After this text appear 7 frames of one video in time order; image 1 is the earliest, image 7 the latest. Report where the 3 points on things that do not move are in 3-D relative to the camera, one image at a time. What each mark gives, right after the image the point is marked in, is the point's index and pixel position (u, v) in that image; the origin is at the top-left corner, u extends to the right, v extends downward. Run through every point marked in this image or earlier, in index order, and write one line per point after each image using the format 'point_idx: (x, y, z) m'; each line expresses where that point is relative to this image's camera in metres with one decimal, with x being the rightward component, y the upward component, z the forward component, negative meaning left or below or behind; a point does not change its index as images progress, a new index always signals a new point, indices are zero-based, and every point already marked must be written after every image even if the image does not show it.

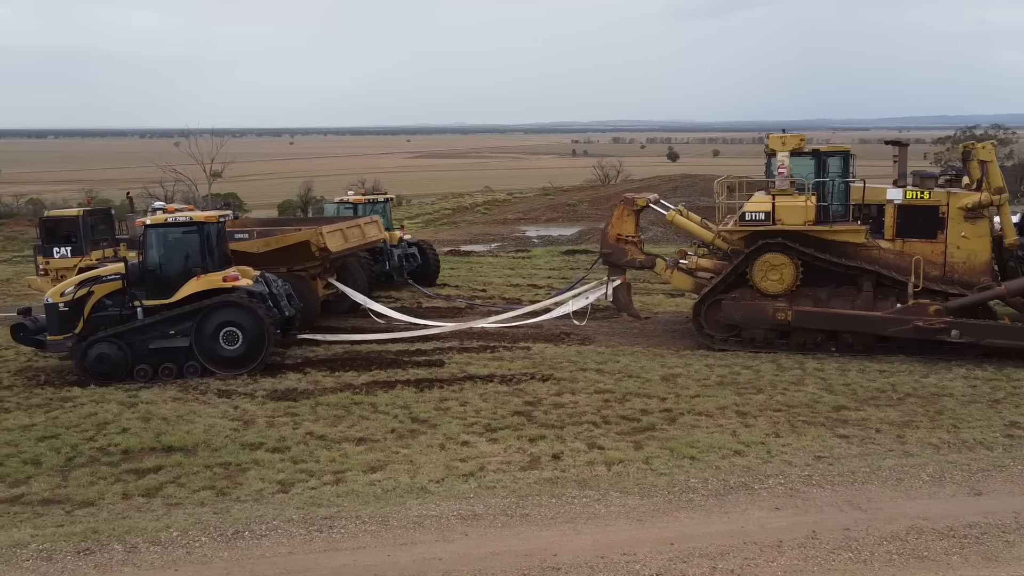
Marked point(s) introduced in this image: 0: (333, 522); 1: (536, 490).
0: (-1.1, -1.5, +5.2) m
1: (+0.2, -1.4, +5.6) m
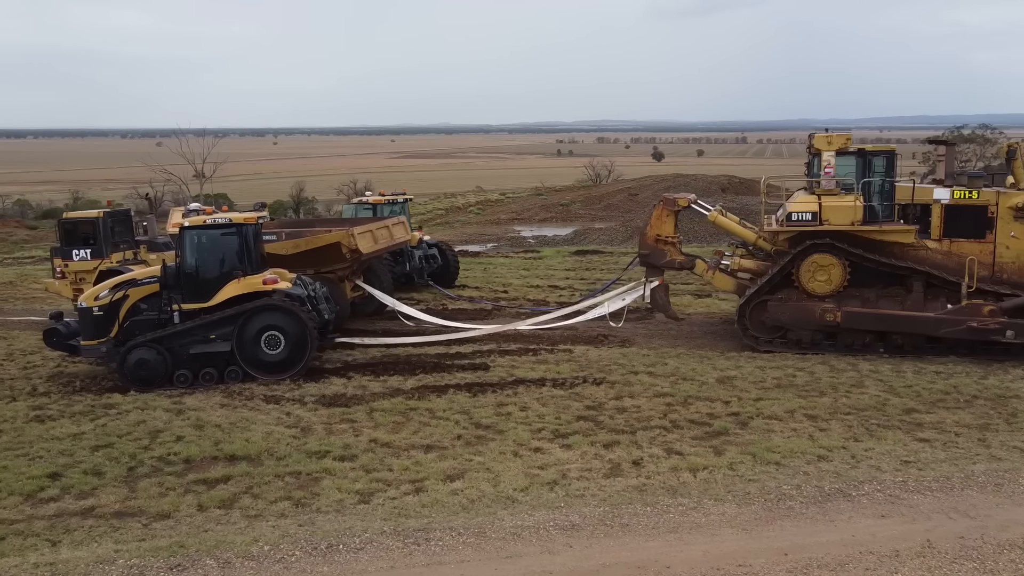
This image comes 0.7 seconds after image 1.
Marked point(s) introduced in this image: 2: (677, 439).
0: (-0.5, -1.5, +5.0) m
1: (+0.8, -1.4, +5.5) m
2: (+1.3, -1.2, +6.6) m
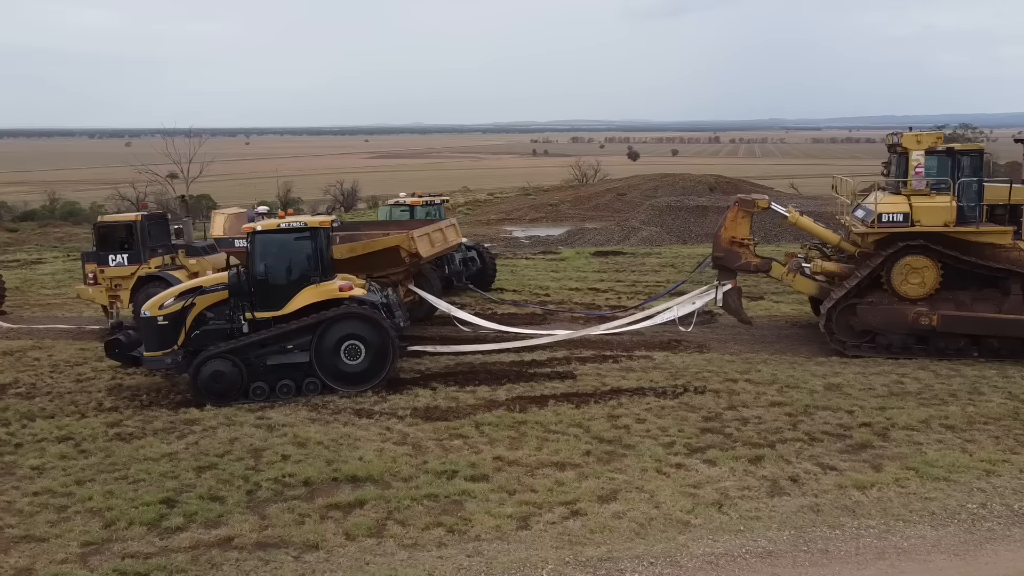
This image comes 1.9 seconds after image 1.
0: (+0.6, -1.6, +4.6) m
1: (+1.8, -1.5, +5.2) m
2: (+2.4, -1.3, +6.3) m
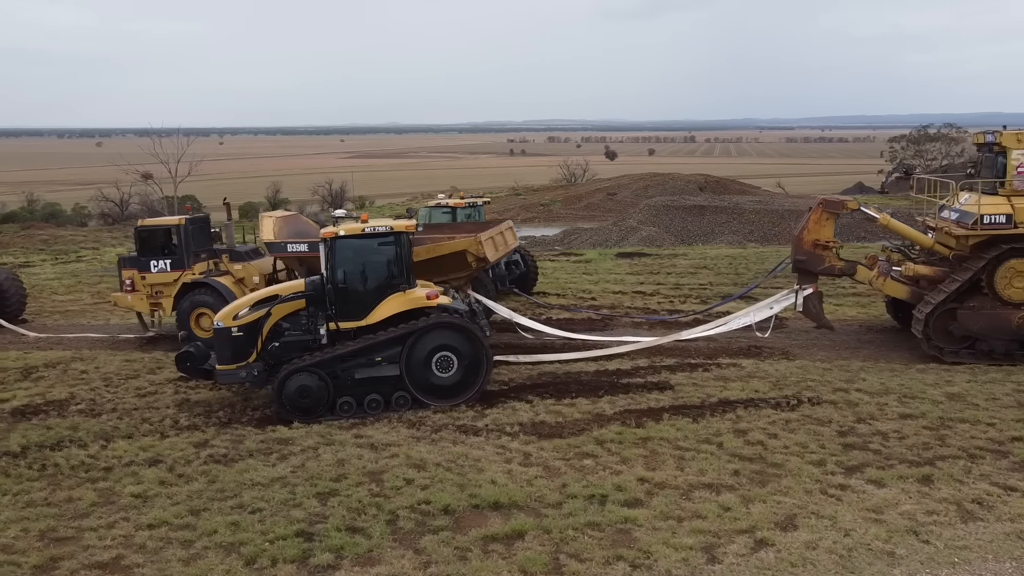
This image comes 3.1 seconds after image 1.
0: (+1.7, -1.6, +4.2) m
1: (+3.0, -1.5, +4.8) m
2: (+3.5, -1.3, +5.9) m
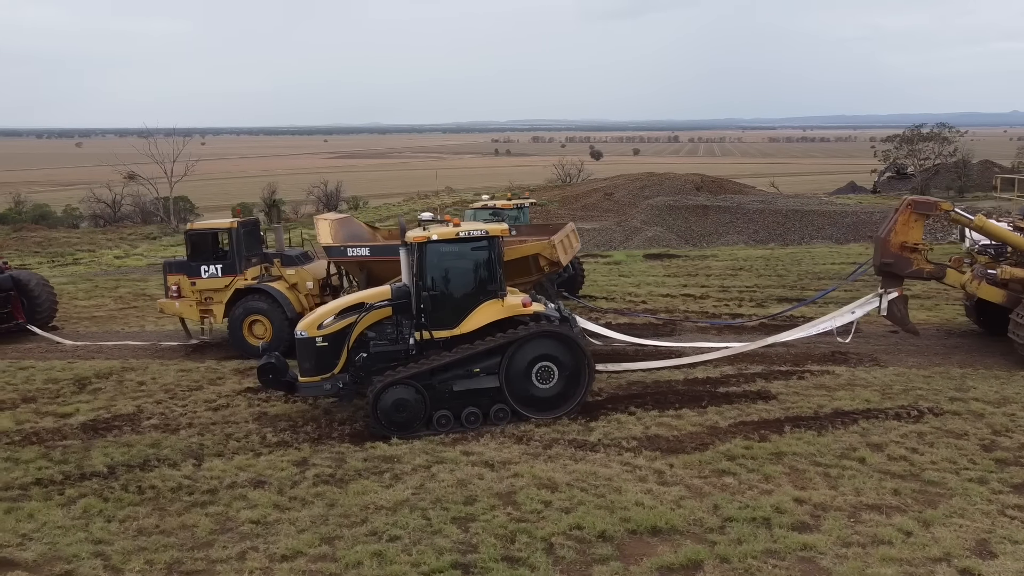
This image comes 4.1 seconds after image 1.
0: (+2.8, -1.7, +3.9) m
1: (+4.0, -1.6, +4.5) m
2: (+4.5, -1.4, +5.6) m
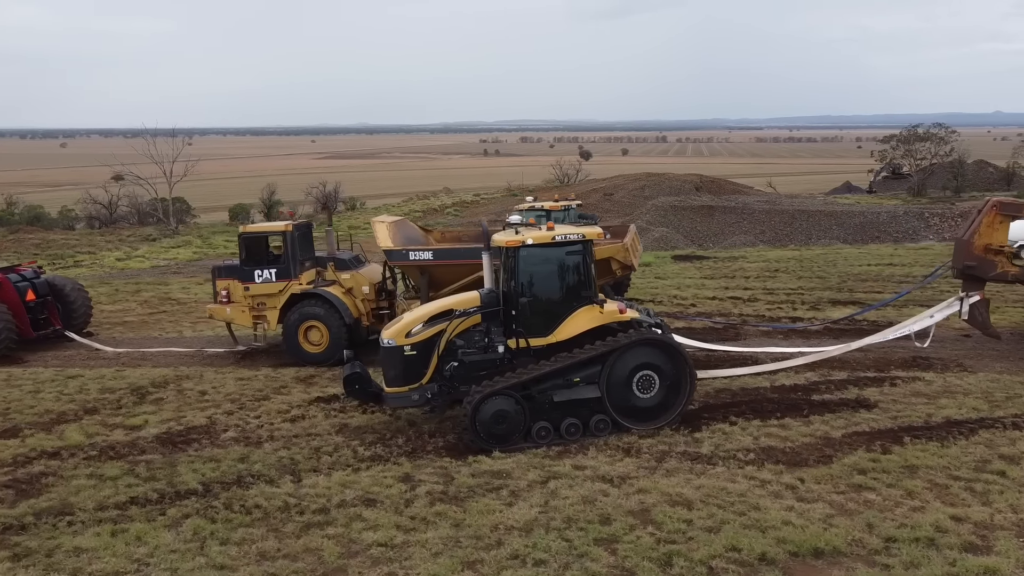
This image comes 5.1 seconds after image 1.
0: (+3.7, -1.7, +3.6) m
1: (+5.0, -1.6, +4.2) m
2: (+5.5, -1.4, +5.3) m
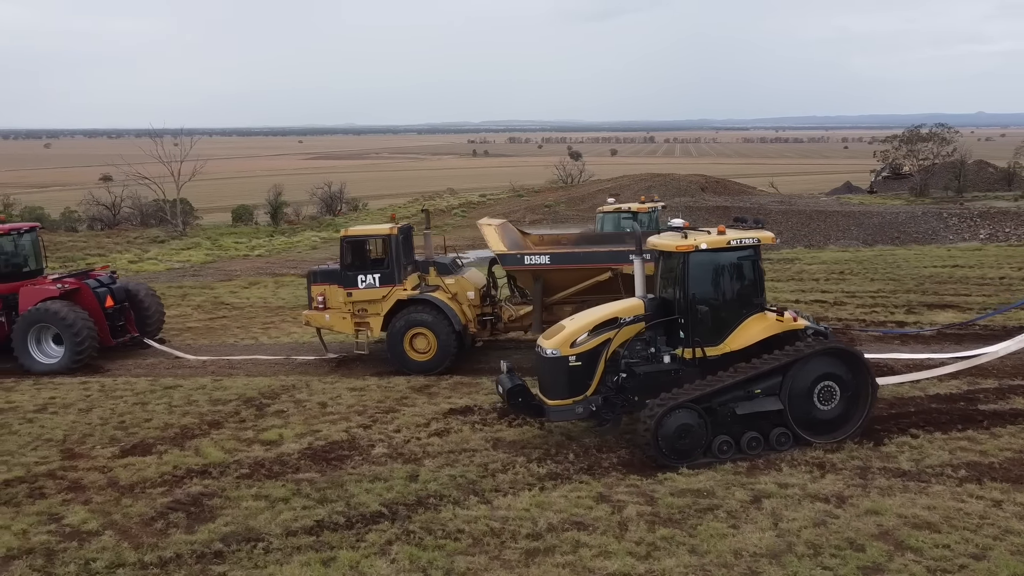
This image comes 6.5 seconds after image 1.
0: (+5.3, -1.8, +3.3) m
1: (+6.6, -1.7, +3.9) m
2: (+7.0, -1.5, +5.0) m
